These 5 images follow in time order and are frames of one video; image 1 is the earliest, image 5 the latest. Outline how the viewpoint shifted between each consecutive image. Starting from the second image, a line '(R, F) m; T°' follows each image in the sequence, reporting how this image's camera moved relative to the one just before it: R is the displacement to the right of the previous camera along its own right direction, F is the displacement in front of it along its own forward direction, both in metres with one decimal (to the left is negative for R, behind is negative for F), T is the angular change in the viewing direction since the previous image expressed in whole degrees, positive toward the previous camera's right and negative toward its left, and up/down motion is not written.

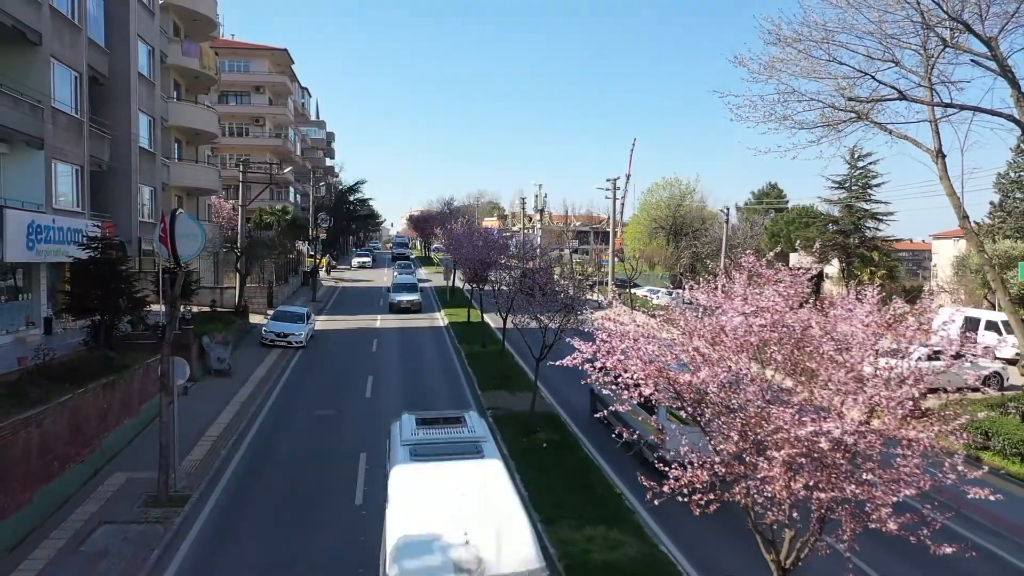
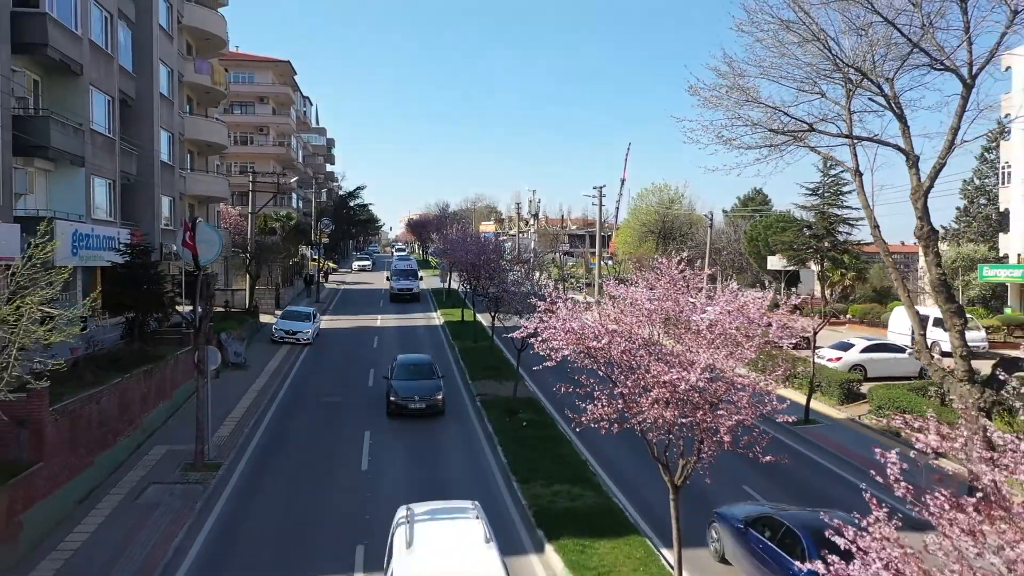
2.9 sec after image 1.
(+0.4, -2.5) m; 0°
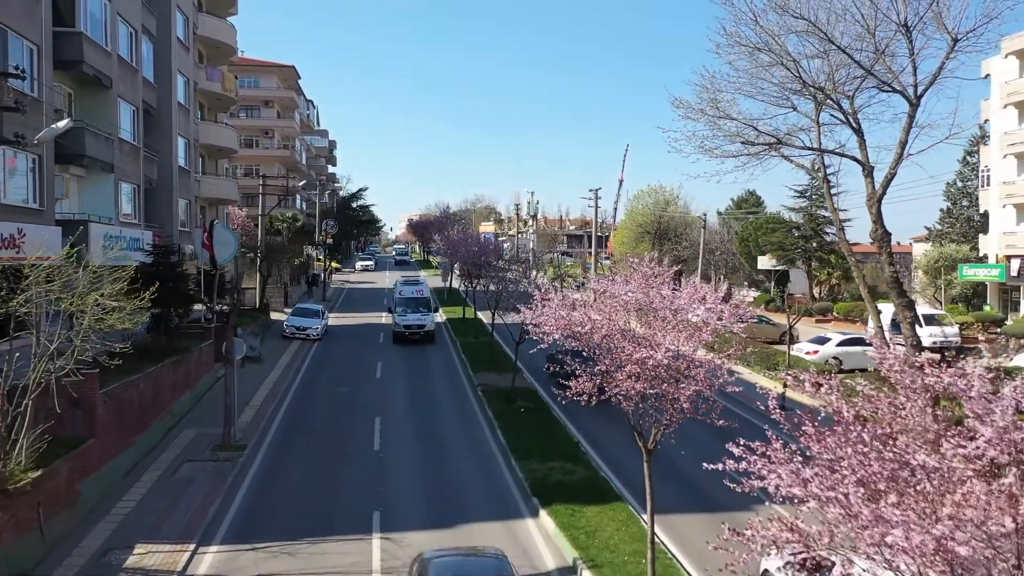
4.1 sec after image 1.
(0.0, -1.6) m; 0°
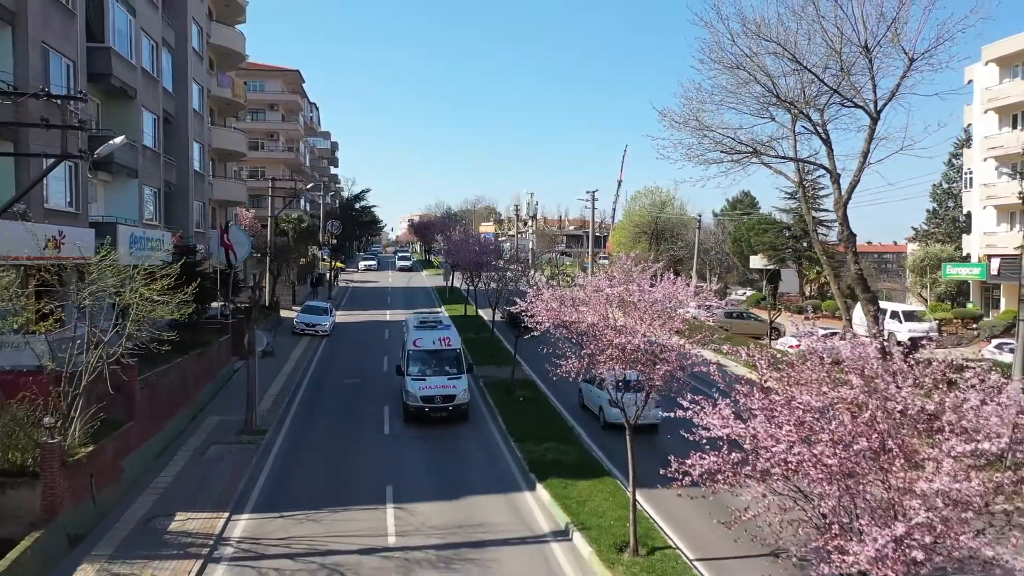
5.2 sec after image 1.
(0.0, -1.5) m; 0°
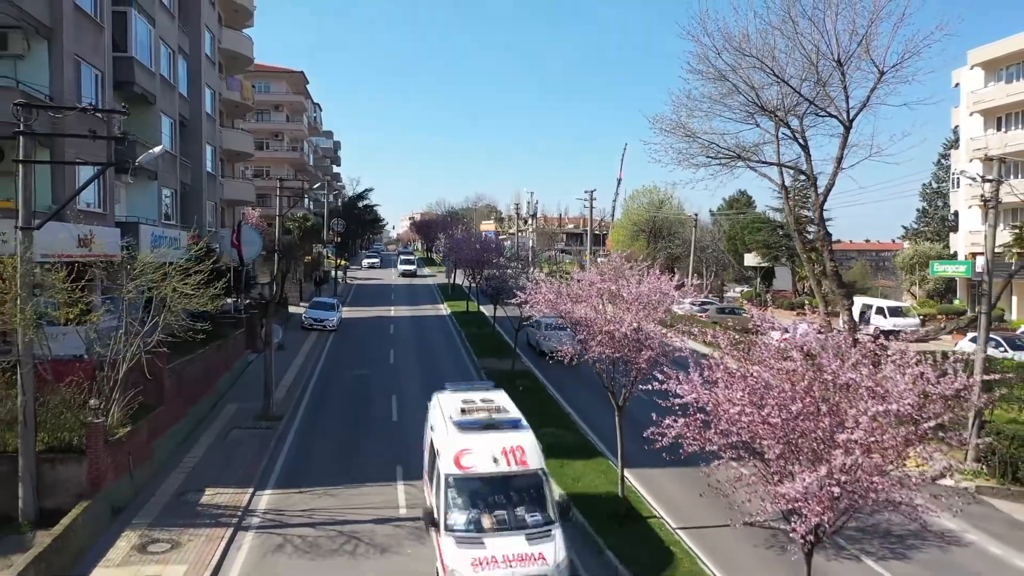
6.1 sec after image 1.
(0.0, -1.3) m; 0°
